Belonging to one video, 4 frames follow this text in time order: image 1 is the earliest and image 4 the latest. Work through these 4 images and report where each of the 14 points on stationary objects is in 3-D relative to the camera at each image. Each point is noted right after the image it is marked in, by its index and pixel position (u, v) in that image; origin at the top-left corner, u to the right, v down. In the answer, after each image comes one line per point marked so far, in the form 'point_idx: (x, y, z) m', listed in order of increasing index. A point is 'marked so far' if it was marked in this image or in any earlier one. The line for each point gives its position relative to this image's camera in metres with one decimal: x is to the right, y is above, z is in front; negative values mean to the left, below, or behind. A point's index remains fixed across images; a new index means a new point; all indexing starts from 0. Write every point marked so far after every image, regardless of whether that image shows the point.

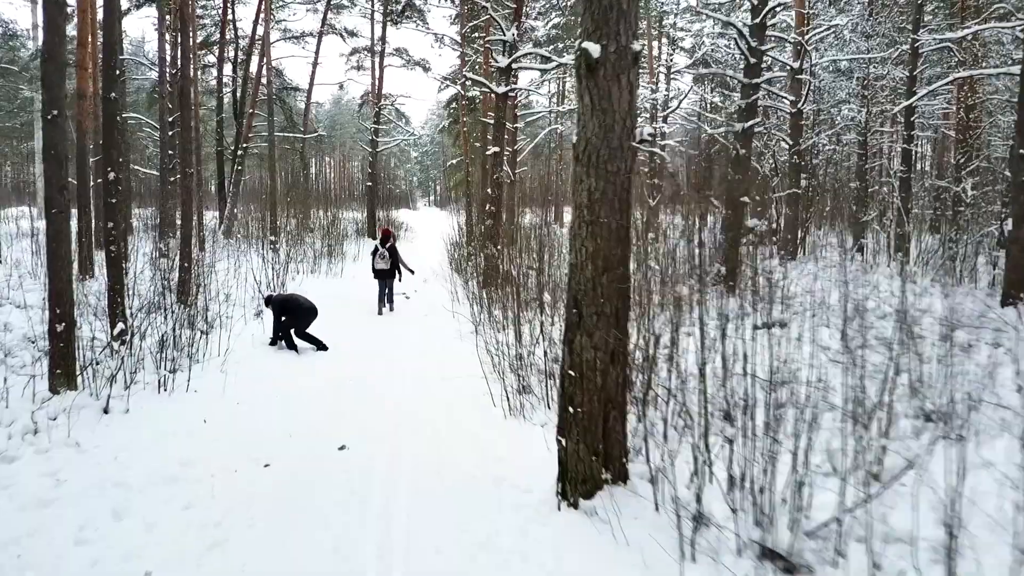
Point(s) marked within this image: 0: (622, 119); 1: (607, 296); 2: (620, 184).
0: (+0.5, +0.7, +3.1) m
1: (+0.4, 0.0, +3.2) m
2: (+0.5, +0.5, +3.1) m
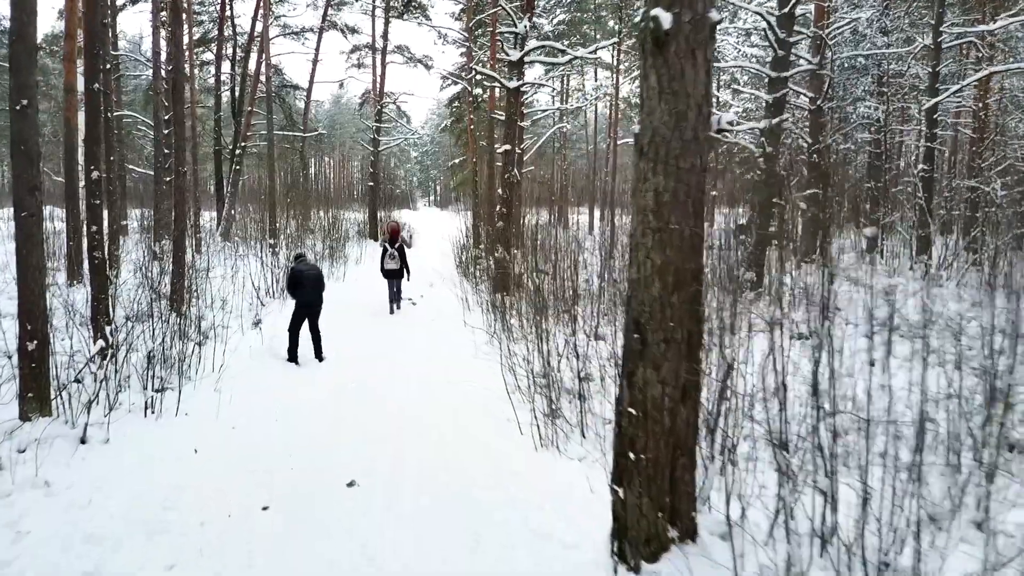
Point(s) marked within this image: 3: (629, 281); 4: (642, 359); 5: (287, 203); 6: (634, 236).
0: (+0.7, +0.7, +2.5) m
1: (+0.6, -0.1, +2.6) m
2: (+0.7, +0.4, +2.6) m
3: (+0.5, 0.0, +2.7) m
4: (+0.5, -0.3, +2.7) m
5: (-4.3, +1.6, +13.7) m
6: (+0.5, +0.2, +2.7) m
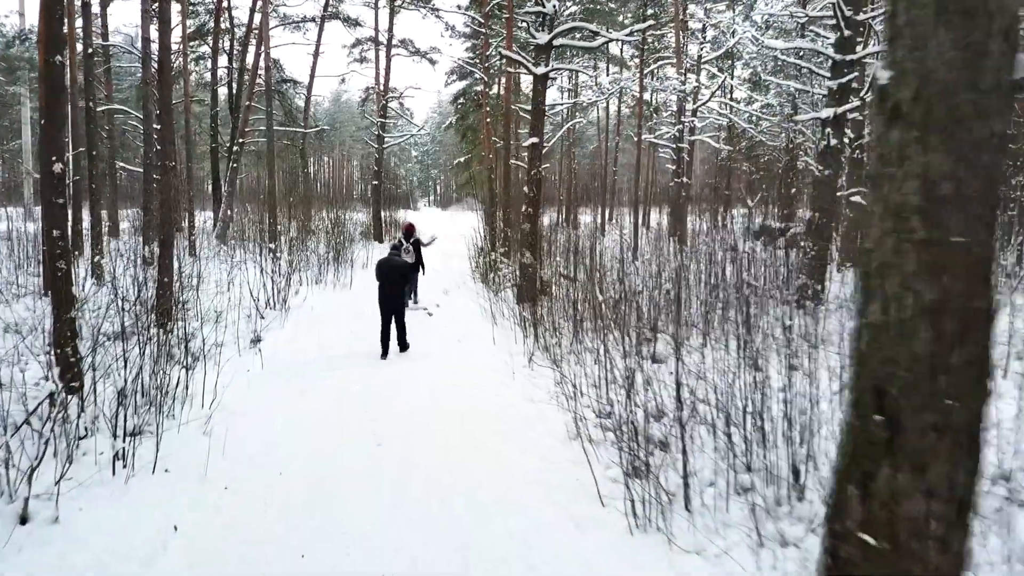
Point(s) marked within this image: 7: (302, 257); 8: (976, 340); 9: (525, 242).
0: (+1.0, +0.5, +1.5) m
1: (+1.0, -0.2, +1.6) m
2: (+1.0, +0.3, +1.5) m
3: (+0.8, -0.1, +1.7) m
4: (+0.9, -0.4, +1.6) m
5: (-3.9, +1.5, +12.7) m
6: (+0.8, +0.1, +1.7) m
7: (-3.7, +0.6, +12.7) m
8: (+1.0, -0.1, +1.6) m
9: (+0.2, +0.6, +9.8) m
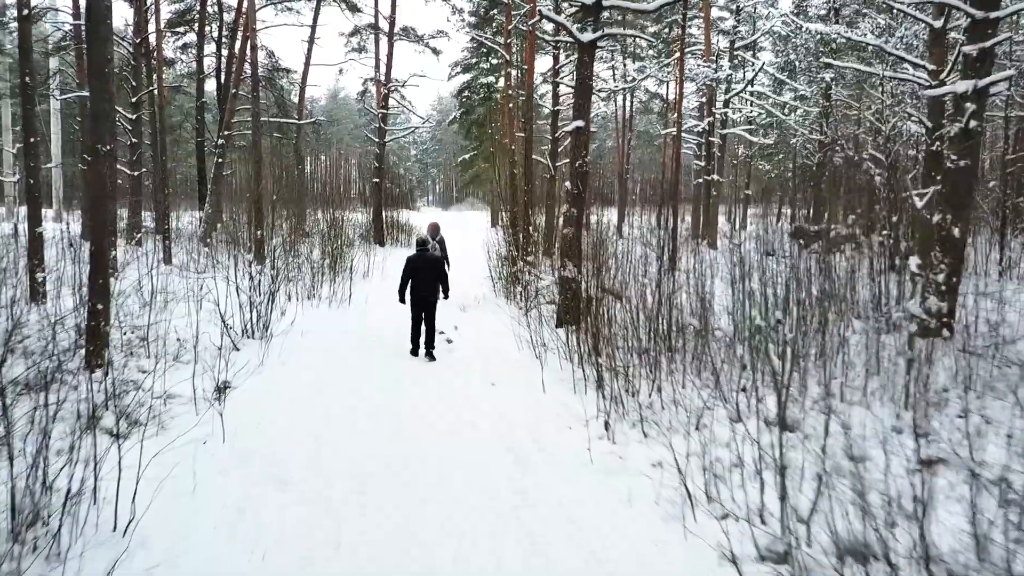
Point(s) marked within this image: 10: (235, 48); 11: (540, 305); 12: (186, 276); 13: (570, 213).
0: (+1.5, +0.3, -0.3) m
1: (+1.4, -0.4, -0.3) m
2: (+1.5, +0.1, -0.3) m
3: (+1.3, -0.3, -0.1) m
4: (+1.3, -0.6, -0.2) m
5: (-3.5, +1.3, +10.8) m
6: (+1.3, -0.1, -0.2) m
7: (-3.3, +0.3, +10.9) m
8: (+1.5, -0.3, -0.3) m
9: (+0.6, +0.4, +8.0) m
10: (-6.6, +5.7, +16.9) m
11: (+0.3, -0.2, +8.5) m
12: (-4.4, +0.2, +9.7) m
13: (+0.6, +0.9, +8.2) m
